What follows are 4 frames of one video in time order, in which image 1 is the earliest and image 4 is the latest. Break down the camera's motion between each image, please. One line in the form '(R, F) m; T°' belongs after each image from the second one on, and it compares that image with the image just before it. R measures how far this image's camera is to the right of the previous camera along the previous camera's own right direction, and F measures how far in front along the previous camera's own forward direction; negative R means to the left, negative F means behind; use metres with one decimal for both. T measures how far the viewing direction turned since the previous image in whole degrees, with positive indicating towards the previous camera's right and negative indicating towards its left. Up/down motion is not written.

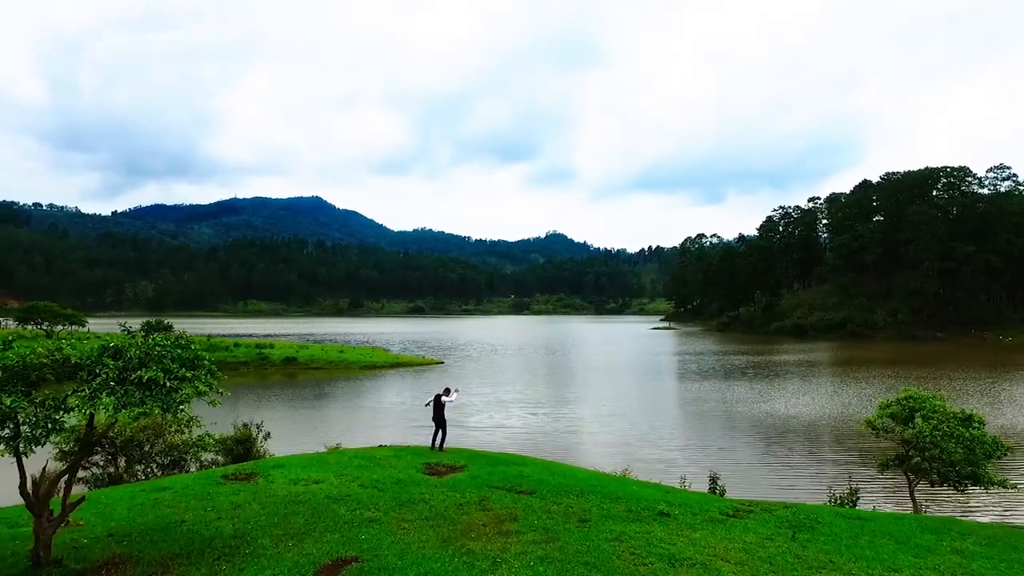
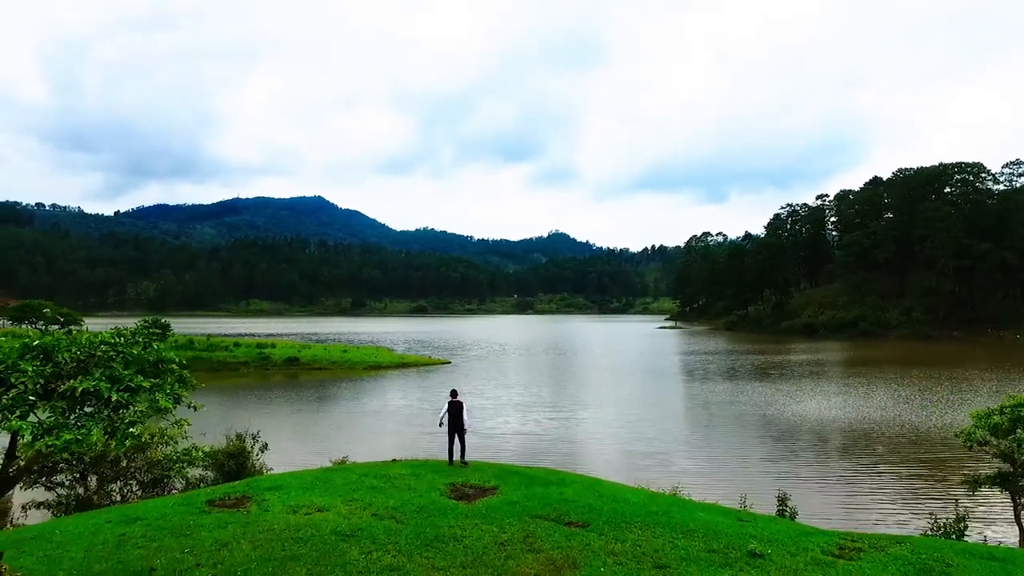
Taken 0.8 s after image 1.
(-0.5, +1.5) m; 0°
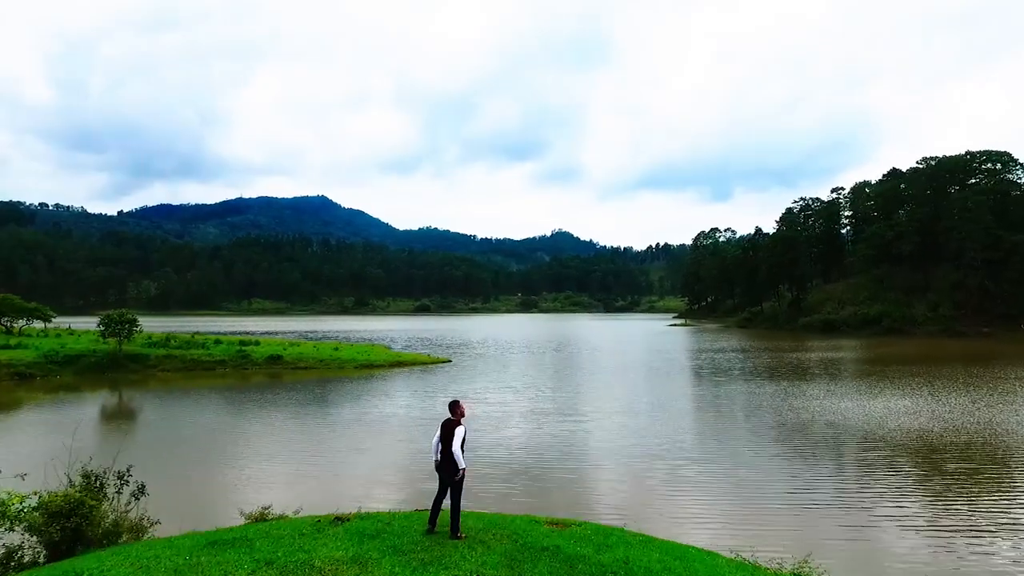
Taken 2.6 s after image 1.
(-0.2, +4.0) m; 0°
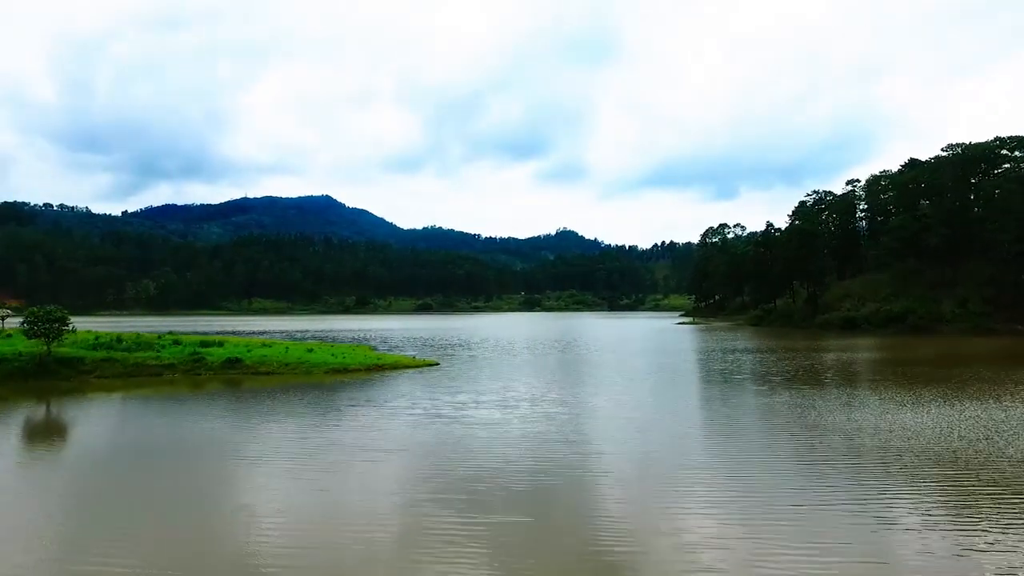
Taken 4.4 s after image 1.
(+0.5, +4.8) m; 0°
